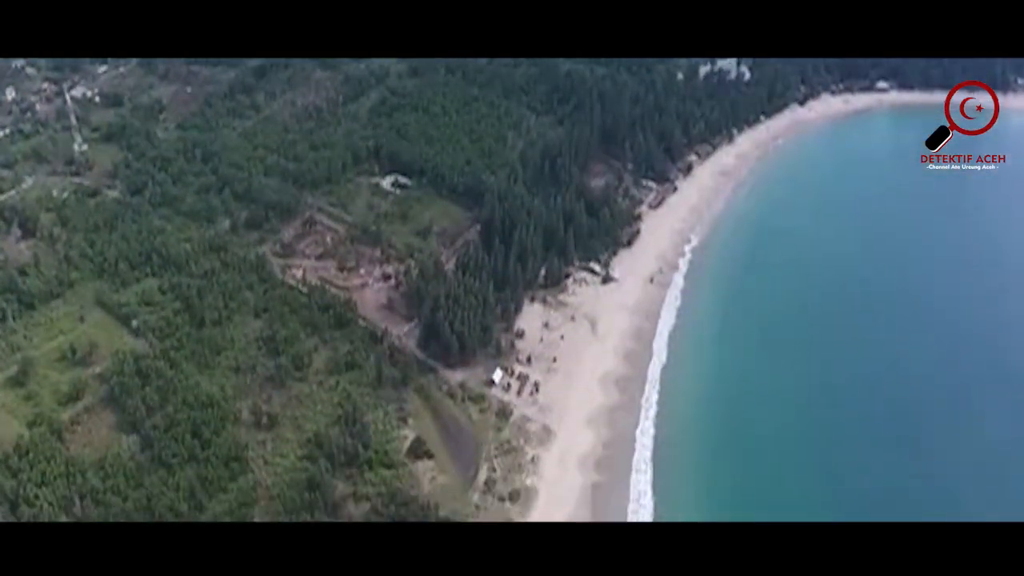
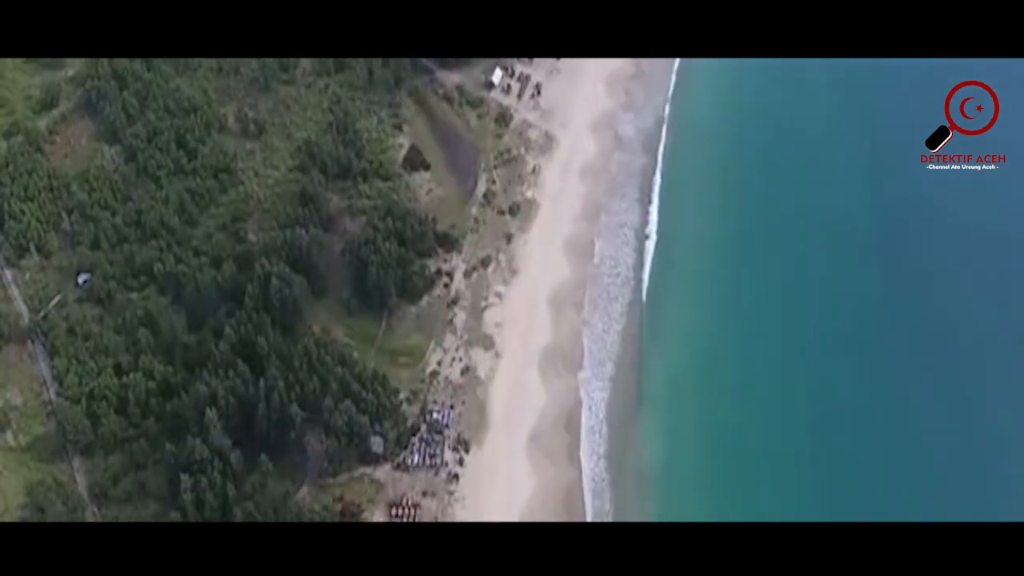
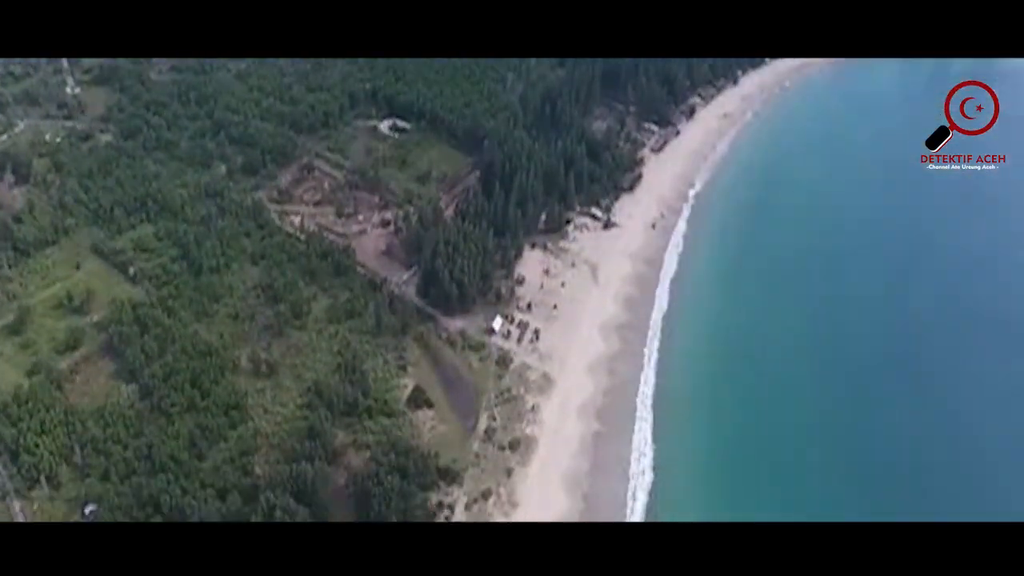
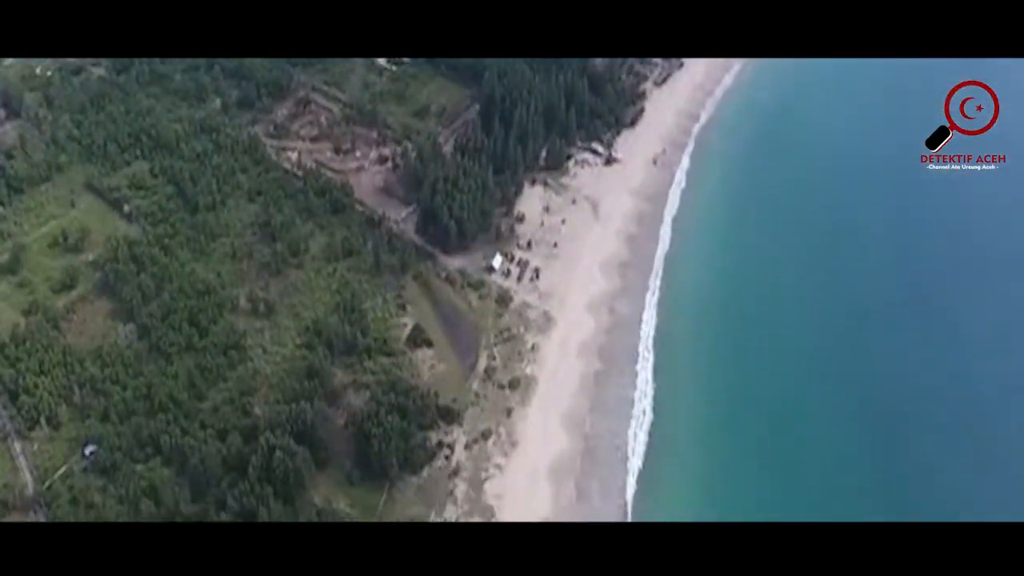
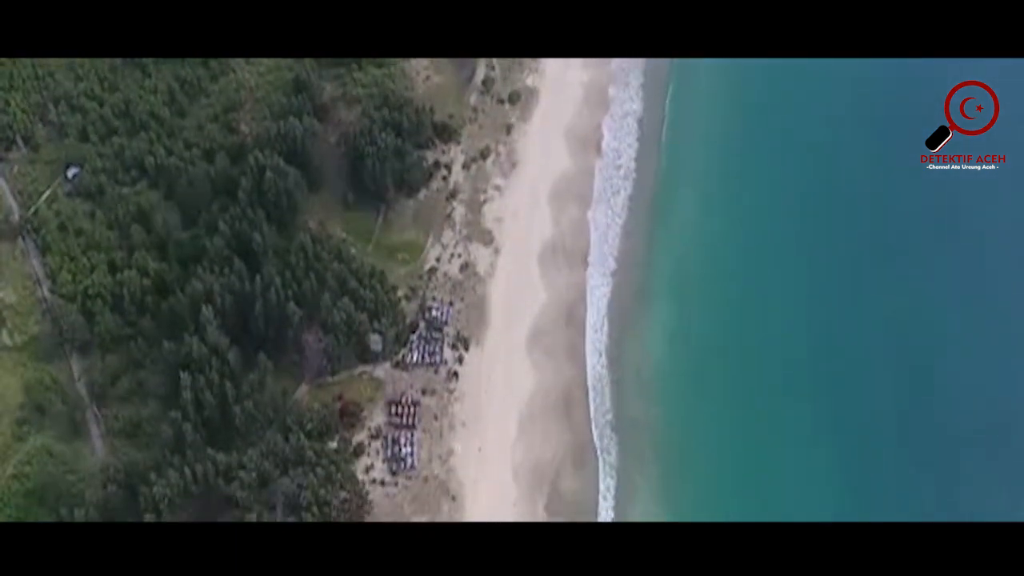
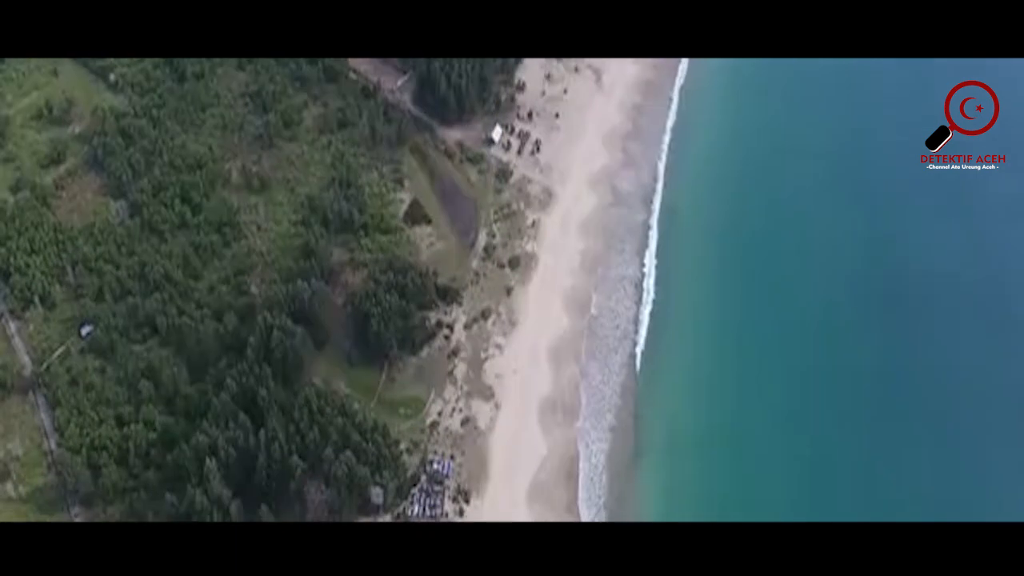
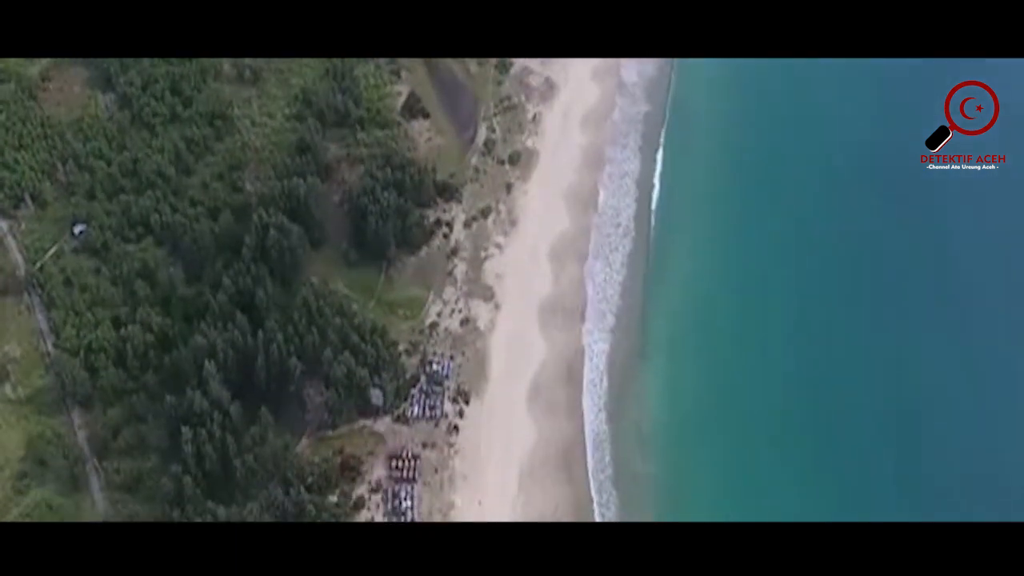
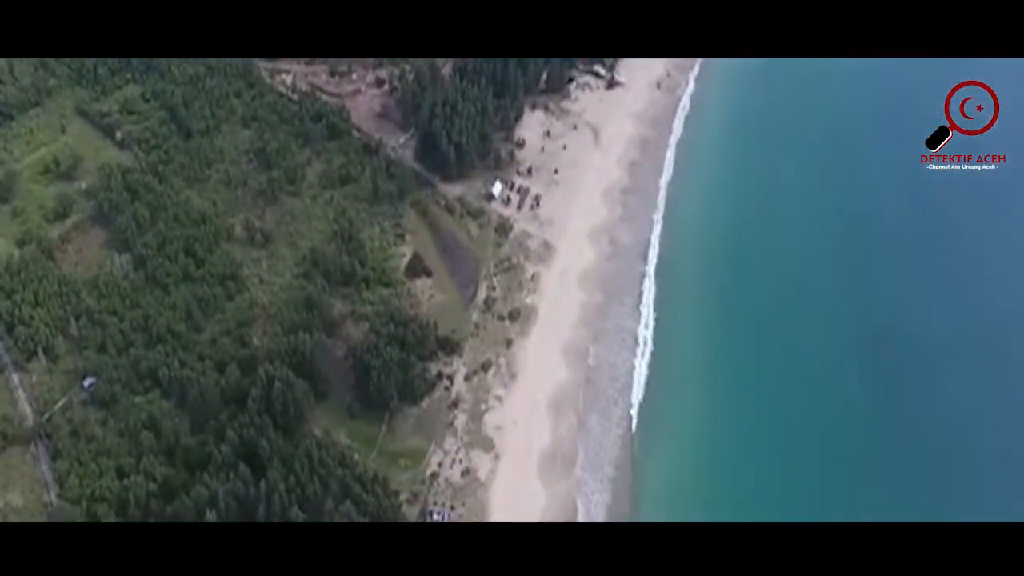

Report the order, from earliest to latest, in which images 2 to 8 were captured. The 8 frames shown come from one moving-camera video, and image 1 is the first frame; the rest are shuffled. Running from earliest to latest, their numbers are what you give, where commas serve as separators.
3, 4, 8, 6, 2, 7, 5
